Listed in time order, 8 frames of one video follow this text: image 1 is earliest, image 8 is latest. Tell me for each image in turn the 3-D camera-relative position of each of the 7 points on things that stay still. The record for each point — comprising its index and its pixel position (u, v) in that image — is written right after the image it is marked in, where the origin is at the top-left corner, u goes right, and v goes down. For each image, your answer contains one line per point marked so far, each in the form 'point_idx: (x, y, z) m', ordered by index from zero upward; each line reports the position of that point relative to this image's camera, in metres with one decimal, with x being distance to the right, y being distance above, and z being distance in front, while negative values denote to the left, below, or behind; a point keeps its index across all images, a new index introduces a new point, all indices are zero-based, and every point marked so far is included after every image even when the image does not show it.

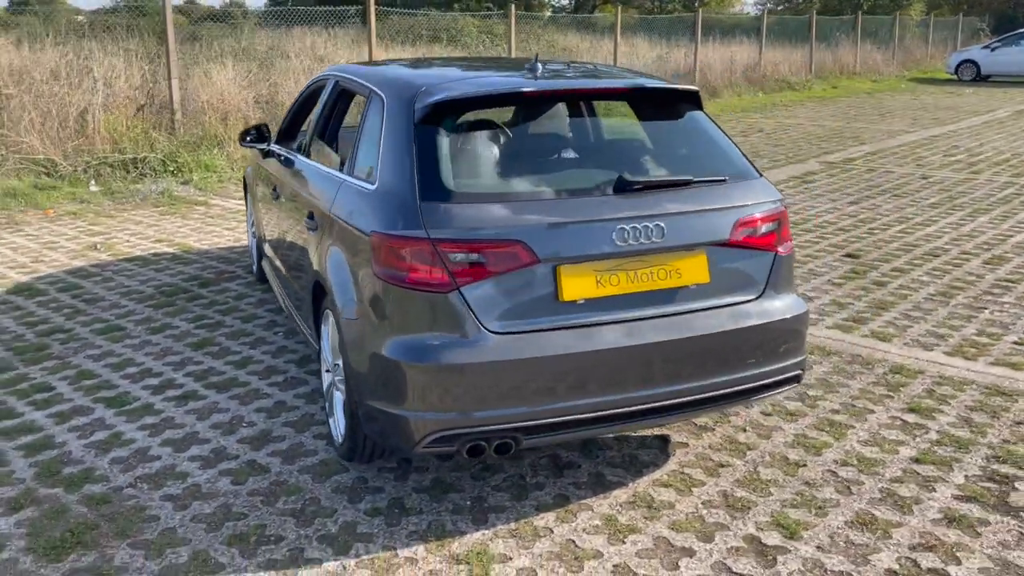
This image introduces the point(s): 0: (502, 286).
0: (-0.1, 0.0, +3.0) m
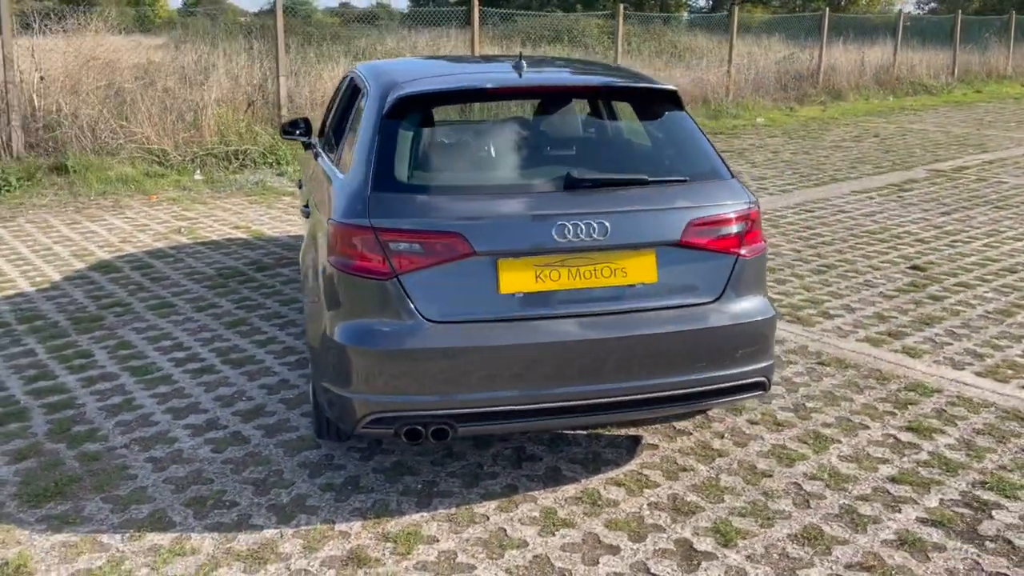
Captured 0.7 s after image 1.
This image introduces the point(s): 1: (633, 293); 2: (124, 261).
0: (-0.3, 0.0, +3.1) m
1: (+0.4, 0.0, +3.2) m
2: (-3.0, +0.2, +7.0) m
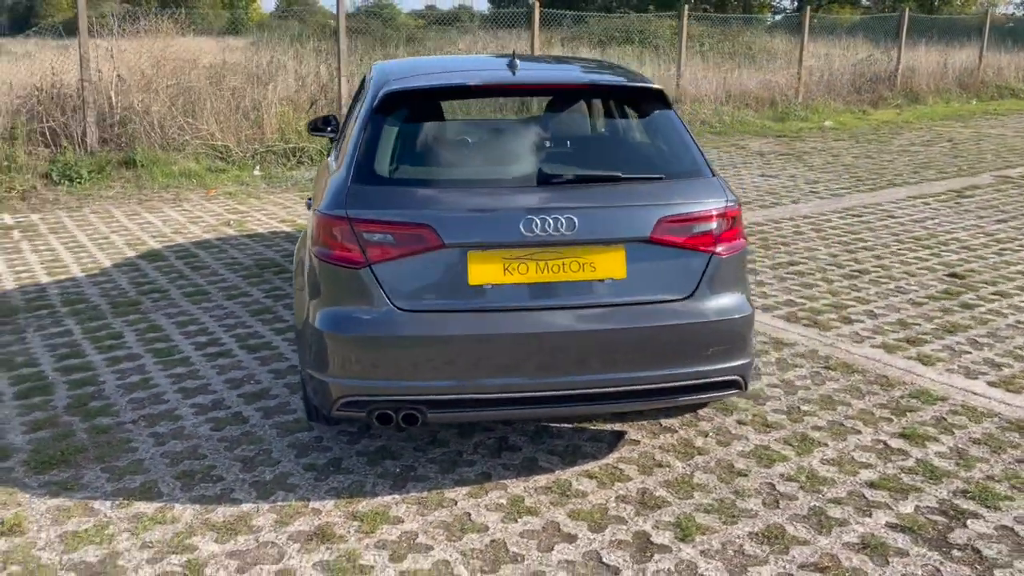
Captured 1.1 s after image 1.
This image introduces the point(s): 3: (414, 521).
0: (-0.4, +0.1, +3.2) m
1: (+0.3, 0.0, +3.3) m
2: (-2.8, +0.3, +7.3) m
3: (-0.4, -0.8, +3.2) m
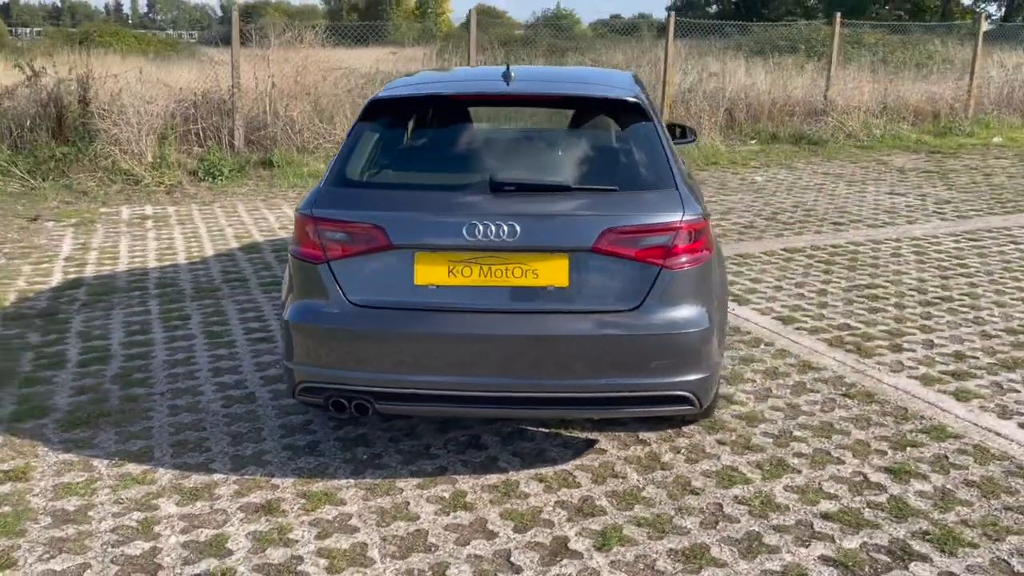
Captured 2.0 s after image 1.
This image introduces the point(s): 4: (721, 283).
0: (-0.6, +0.1, +3.4) m
1: (+0.1, 0.0, +3.4) m
2: (-2.1, +0.4, +7.9) m
3: (-0.6, -0.8, +3.4) m
4: (+0.8, 0.0, +3.7) m
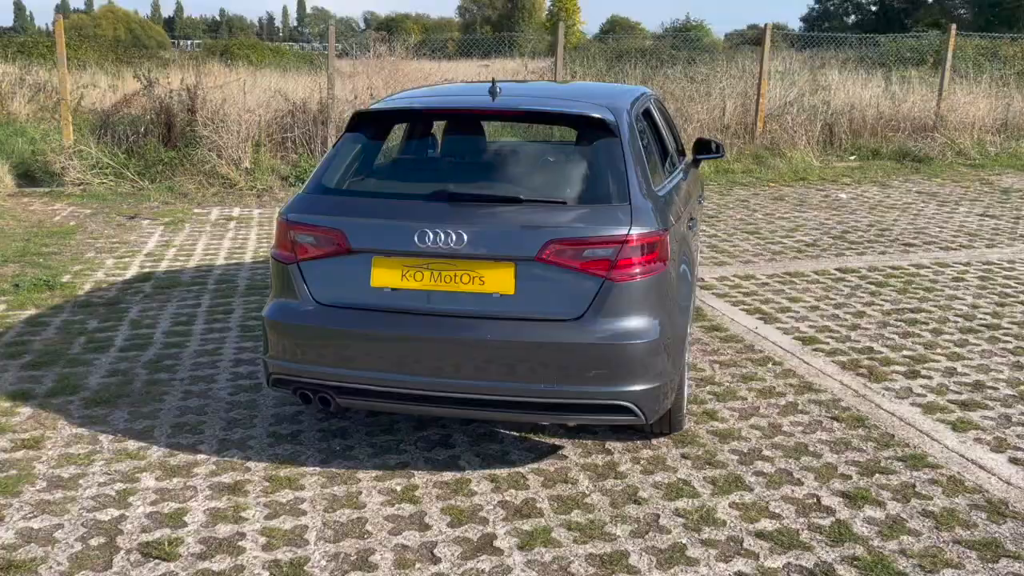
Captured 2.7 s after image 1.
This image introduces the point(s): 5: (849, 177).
0: (-0.8, +0.1, +3.7) m
1: (-0.1, -0.1, +3.5) m
2: (-1.7, +0.4, +8.3) m
3: (-0.8, -0.8, +3.6) m
4: (+0.7, 0.0, +3.8) m
5: (+5.0, +1.6, +13.1) m
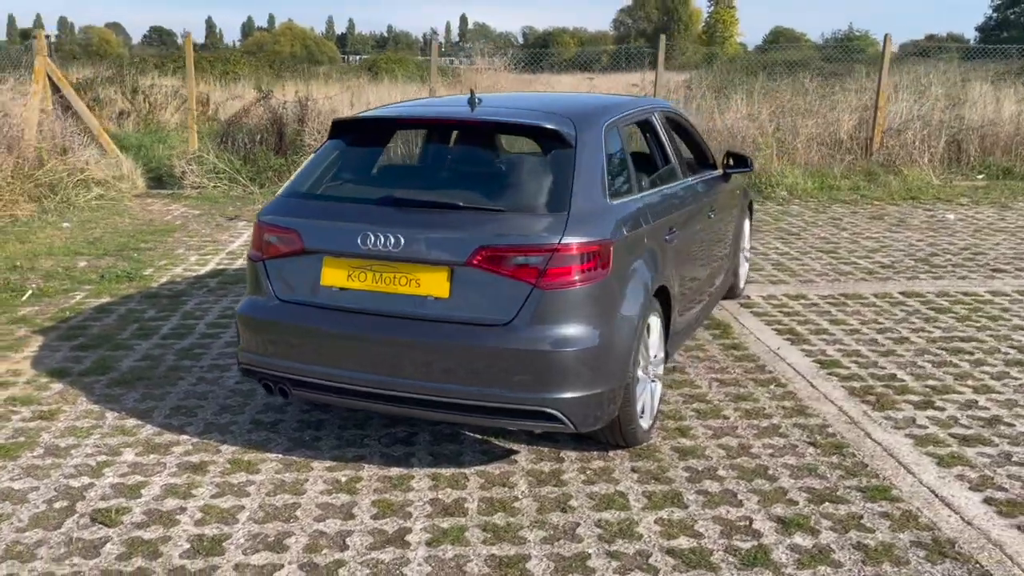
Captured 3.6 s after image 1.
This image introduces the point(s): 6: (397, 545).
0: (-1.0, +0.1, +3.9) m
1: (-0.3, -0.1, +3.6) m
2: (-1.1, +0.4, +8.6) m
3: (-1.1, -0.8, +3.9) m
4: (+0.5, -0.1, +3.7) m
5: (+6.3, +1.3, +12.2) m
6: (-0.4, -1.0, +3.3) m
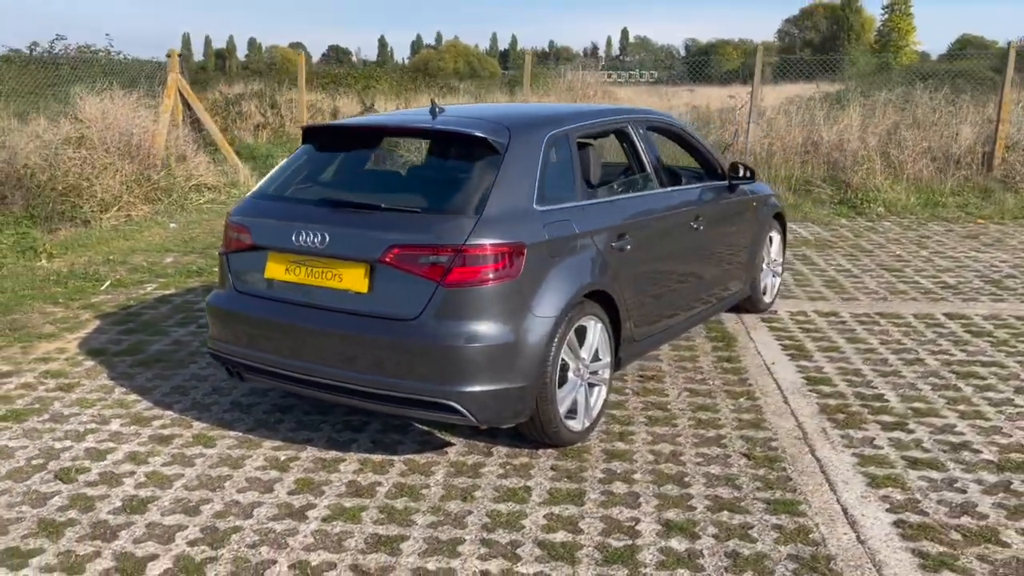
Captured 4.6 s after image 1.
0: (-1.3, +0.1, +4.3) m
1: (-0.7, 0.0, +3.9) m
2: (-0.6, +0.3, +9.0) m
3: (-1.4, -0.8, +4.2) m
4: (+0.1, -0.1, +3.9) m
5: (+7.4, +0.9, +11.2) m
6: (-0.9, -0.9, +3.6) m
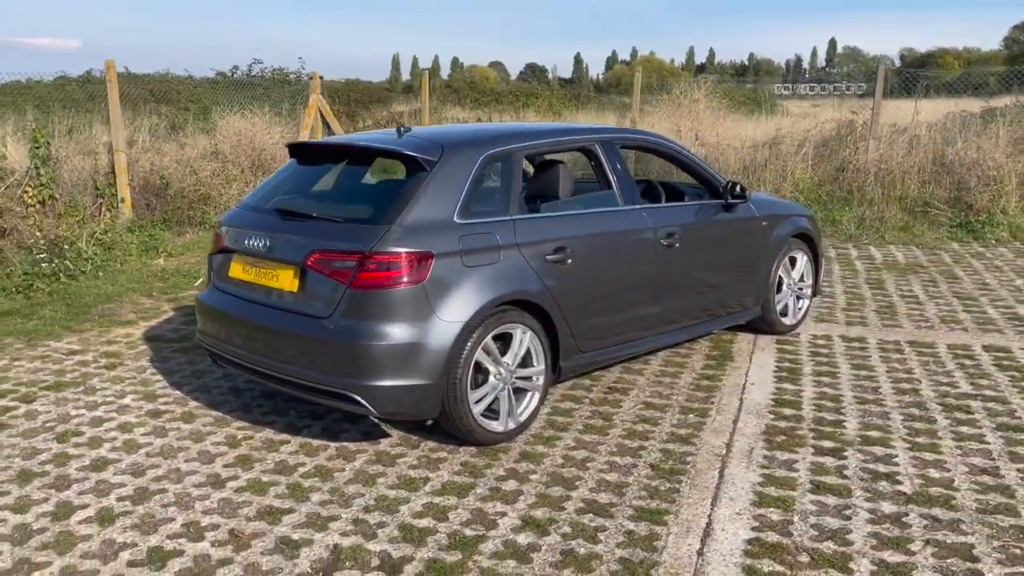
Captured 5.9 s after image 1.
0: (-1.6, +0.2, +4.9) m
1: (-1.1, 0.0, +4.4) m
2: (+0.1, +0.2, +9.3) m
3: (-1.7, -0.8, +4.9) m
4: (-0.3, -0.1, +4.2) m
5: (+8.3, +0.4, +9.9) m
6: (-1.4, -0.9, +4.1) m
